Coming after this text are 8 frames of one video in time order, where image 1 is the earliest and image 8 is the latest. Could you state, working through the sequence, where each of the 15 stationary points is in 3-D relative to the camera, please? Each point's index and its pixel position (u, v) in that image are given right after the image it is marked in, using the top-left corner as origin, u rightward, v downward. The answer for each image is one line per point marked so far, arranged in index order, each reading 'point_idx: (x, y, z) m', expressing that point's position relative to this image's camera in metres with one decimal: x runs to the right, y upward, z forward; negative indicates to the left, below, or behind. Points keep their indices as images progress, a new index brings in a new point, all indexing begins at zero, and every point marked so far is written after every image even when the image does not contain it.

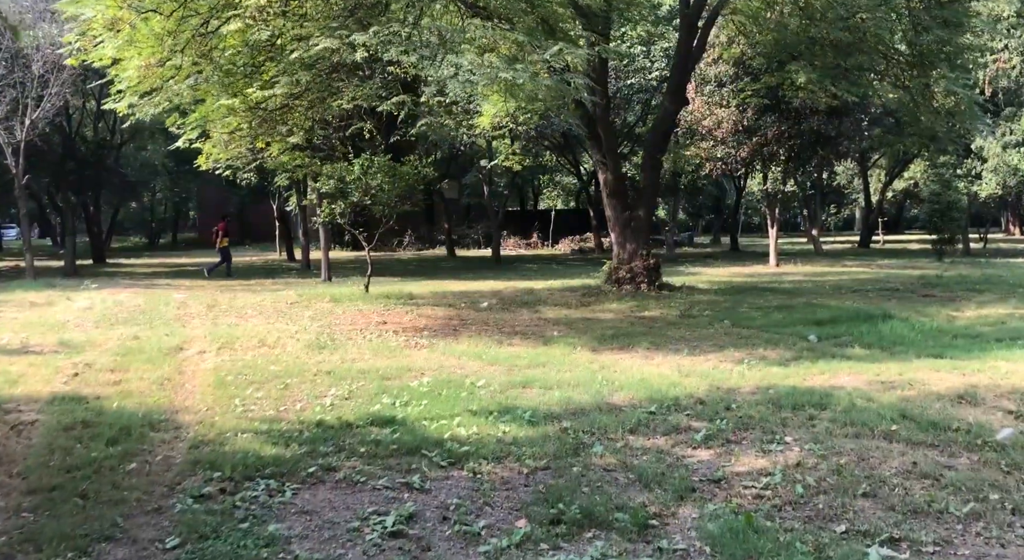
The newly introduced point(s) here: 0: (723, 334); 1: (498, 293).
0: (+2.6, -0.7, +13.8) m
1: (-0.3, -0.2, +19.6) m
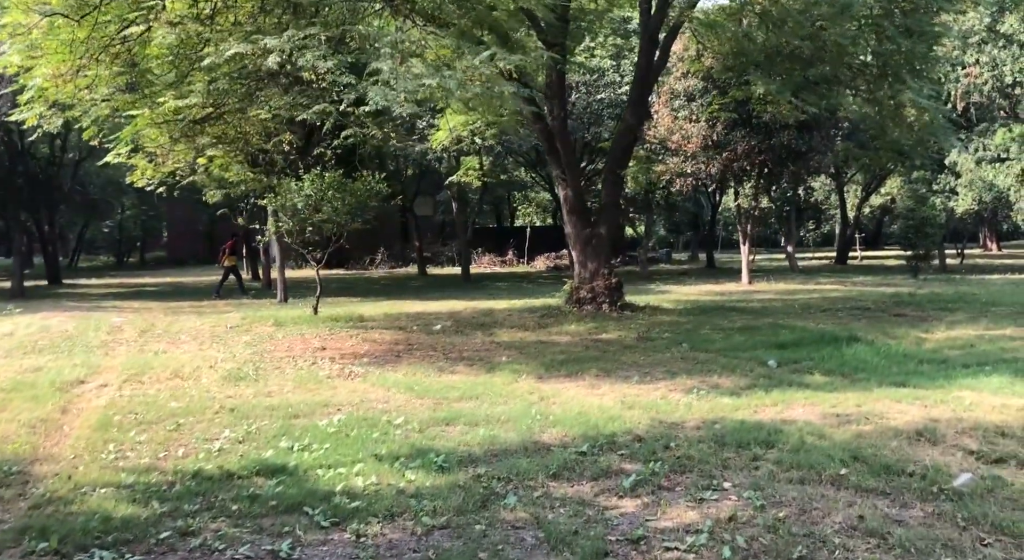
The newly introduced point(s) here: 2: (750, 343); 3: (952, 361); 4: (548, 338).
0: (+2.0, -0.9, +13.2) m
1: (-1.0, -0.6, +18.9) m
2: (+3.1, -0.8, +14.7) m
3: (+4.7, -0.9, +11.9) m
4: (+0.5, -0.8, +15.6) m
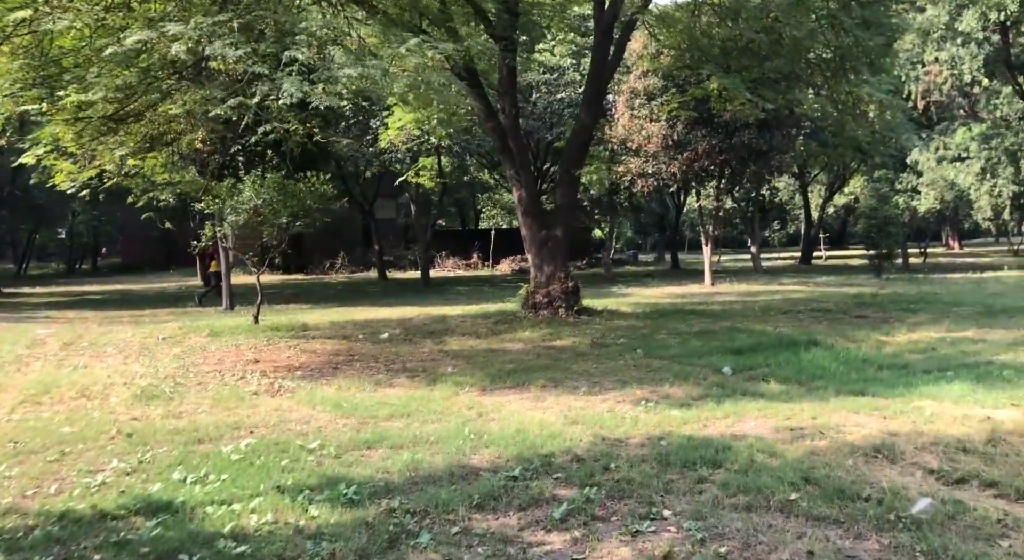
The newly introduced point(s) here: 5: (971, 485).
0: (+1.4, -1.0, +12.6) m
1: (-1.8, -0.7, +18.3) m
2: (+2.4, -0.9, +14.1) m
3: (+4.1, -0.9, +11.4) m
4: (-0.2, -0.9, +15.0) m
5: (+2.8, -1.2, +6.7) m
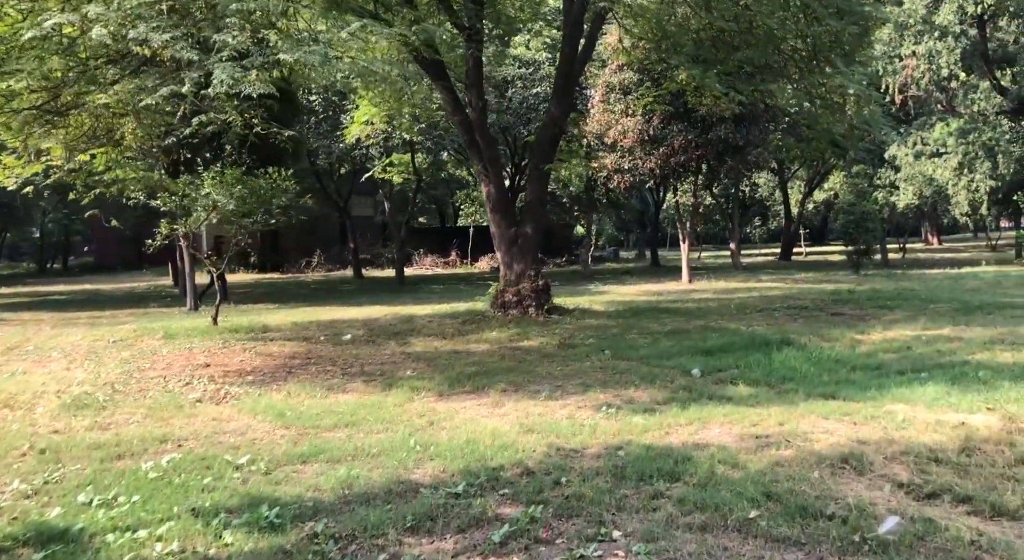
0: (+0.9, -1.0, +12.2) m
1: (-2.3, -0.6, +17.8) m
2: (+2.0, -0.9, +13.7) m
3: (+3.7, -0.9, +11.0) m
4: (-0.6, -0.9, +14.5) m
5: (+2.4, -1.2, +6.3) m
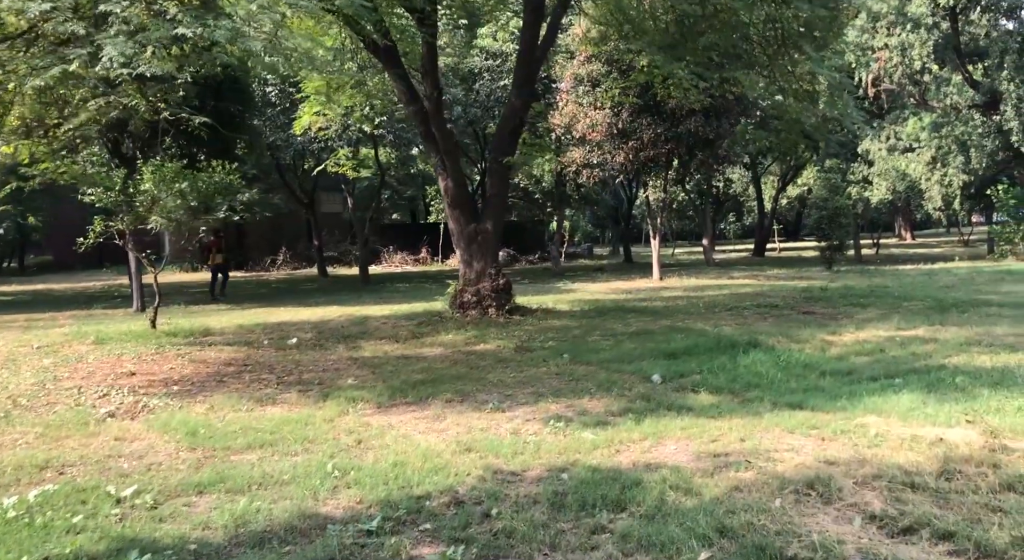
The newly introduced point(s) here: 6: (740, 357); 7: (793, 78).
0: (+0.4, -1.0, +11.5) m
1: (-2.9, -0.6, +17.0) m
2: (+1.4, -0.8, +13.0) m
3: (+3.2, -0.9, +10.3) m
4: (-1.2, -0.9, +13.7) m
5: (+2.1, -1.3, +5.6) m
6: (+2.4, -0.8, +12.0) m
7: (+4.0, +2.8, +15.7) m
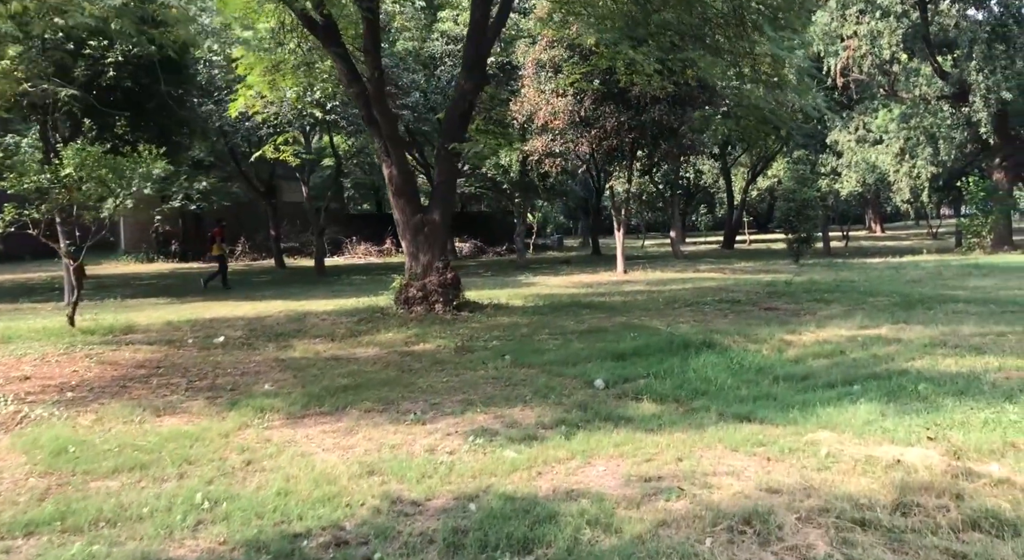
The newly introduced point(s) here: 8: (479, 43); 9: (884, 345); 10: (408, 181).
0: (-0.2, -0.9, +10.6) m
1: (-3.7, -0.6, +16.1) m
2: (+0.7, -0.8, +12.2) m
3: (+2.6, -0.8, +9.6) m
4: (-1.9, -0.8, +12.9) m
5: (+1.6, -1.3, +4.9) m
6: (+1.8, -0.8, +11.2) m
7: (+3.2, +2.8, +14.9) m
8: (-0.5, +3.5, +16.6) m
9: (+3.9, -0.7, +11.6) m
10: (-1.6, +1.4, +16.8) m
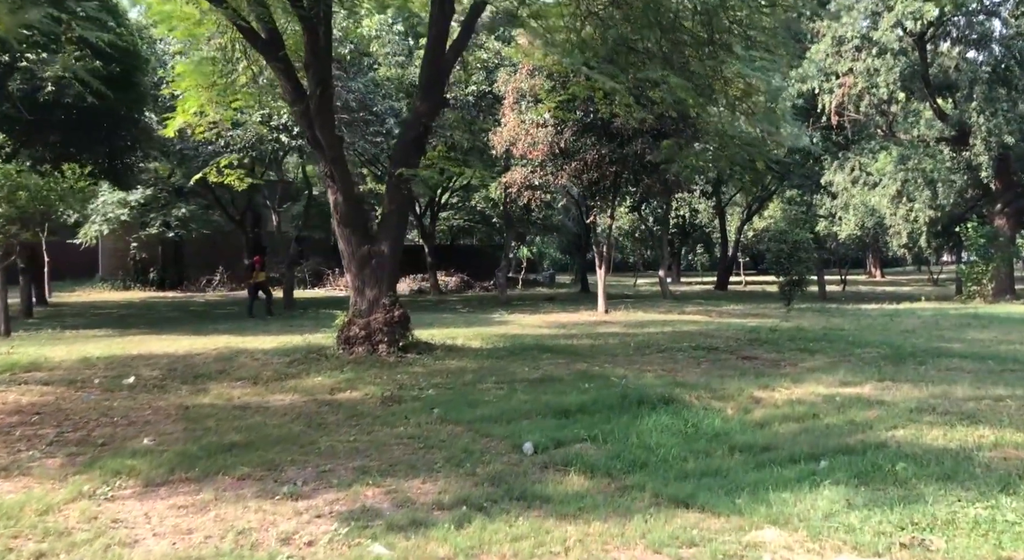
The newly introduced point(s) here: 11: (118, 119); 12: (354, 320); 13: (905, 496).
0: (-0.9, -1.3, +9.2) m
1: (-4.3, -1.0, +14.7) m
2: (+0.1, -1.2, +10.8) m
3: (+2.0, -1.2, +8.2) m
4: (-2.5, -1.2, +11.5) m
5: (+0.9, -1.5, +3.4) m
6: (+1.1, -1.2, +9.8) m
7: (+2.7, +2.3, +13.6) m
8: (-1.1, +2.9, +15.3) m
9: (+3.2, -1.2, +10.2) m
10: (-2.2, +0.9, +15.4) m
11: (-6.8, +2.8, +19.4) m
12: (-2.2, -0.6, +15.3) m
13: (+2.3, -1.3, +6.5) m
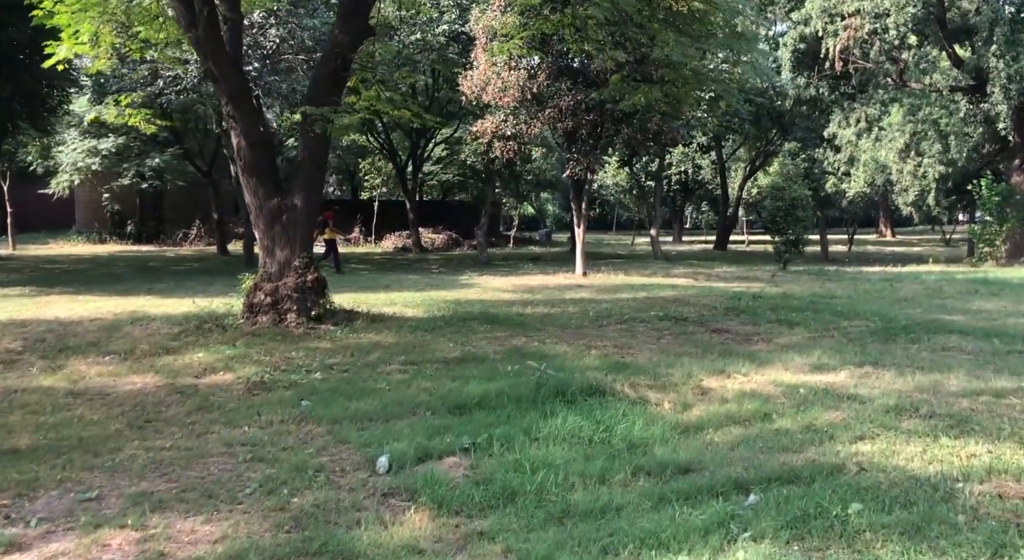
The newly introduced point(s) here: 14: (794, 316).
0: (-1.7, -1.1, +7.3) m
1: (-5.1, -0.5, +12.8) m
2: (-0.8, -0.9, +8.9) m
3: (+1.1, -1.1, +6.2) m
4: (-3.4, -0.9, +9.6) m
5: (-0.1, -1.5, +1.5) m
6: (+0.3, -1.0, +7.9) m
7: (+1.9, +2.6, +11.5) m
8: (-1.8, +3.4, +13.2) m
9: (+2.4, -0.9, +8.3) m
10: (-2.9, +1.4, +13.5) m
11: (-7.5, +3.5, +17.4) m
12: (-3.0, -0.1, +13.3) m
13: (+1.4, -1.2, +4.5) m
14: (+4.0, -0.5, +15.9) m
